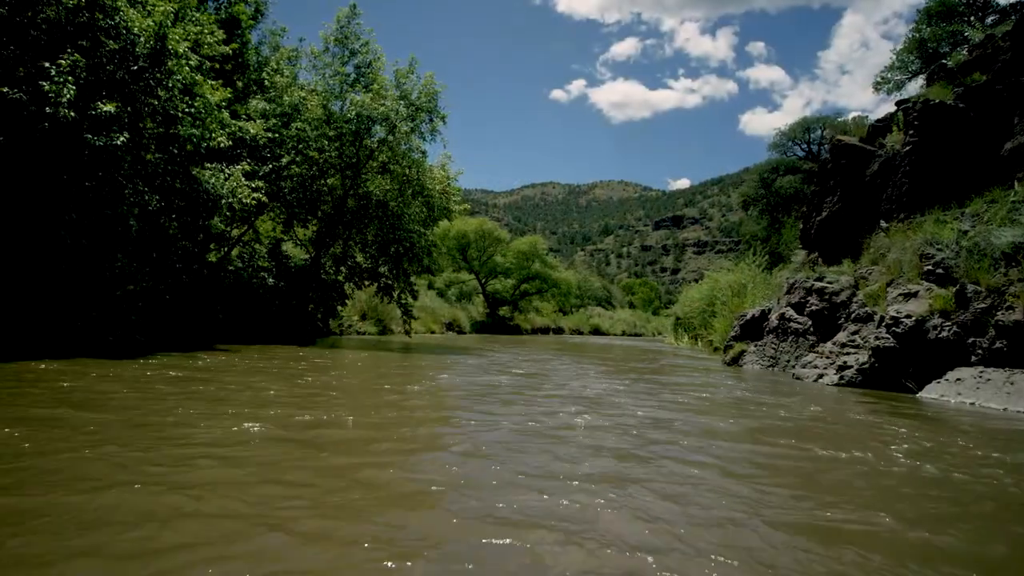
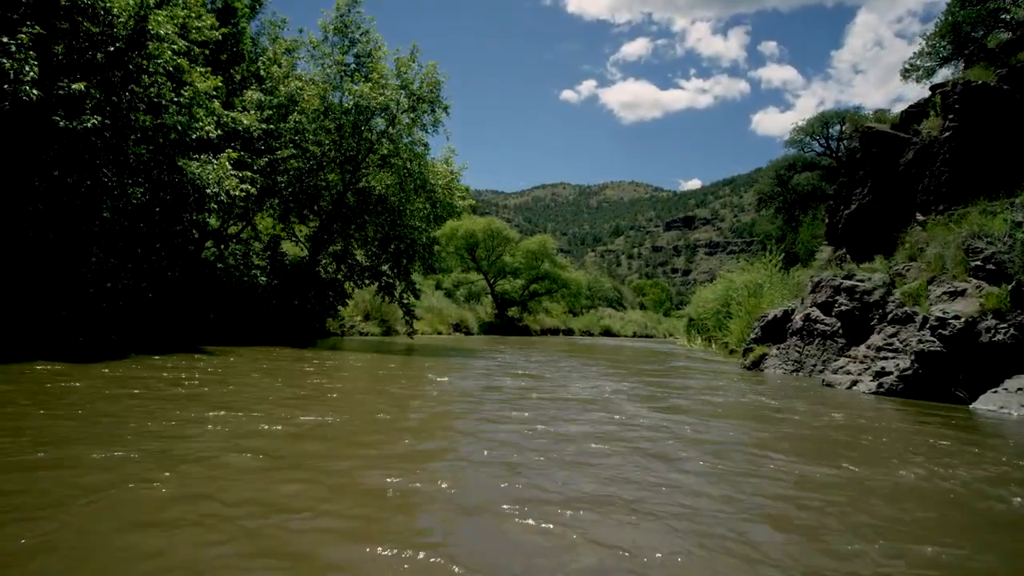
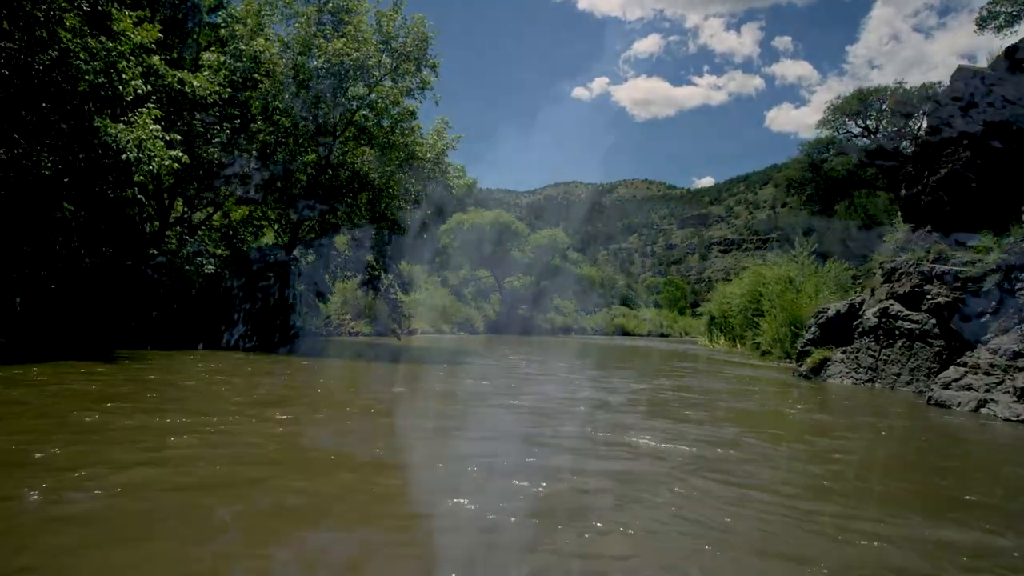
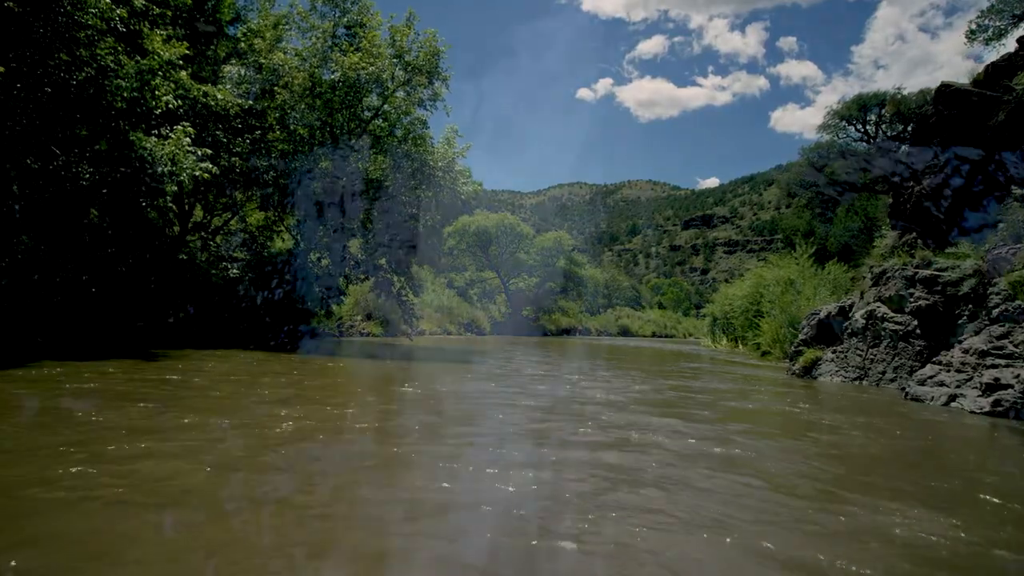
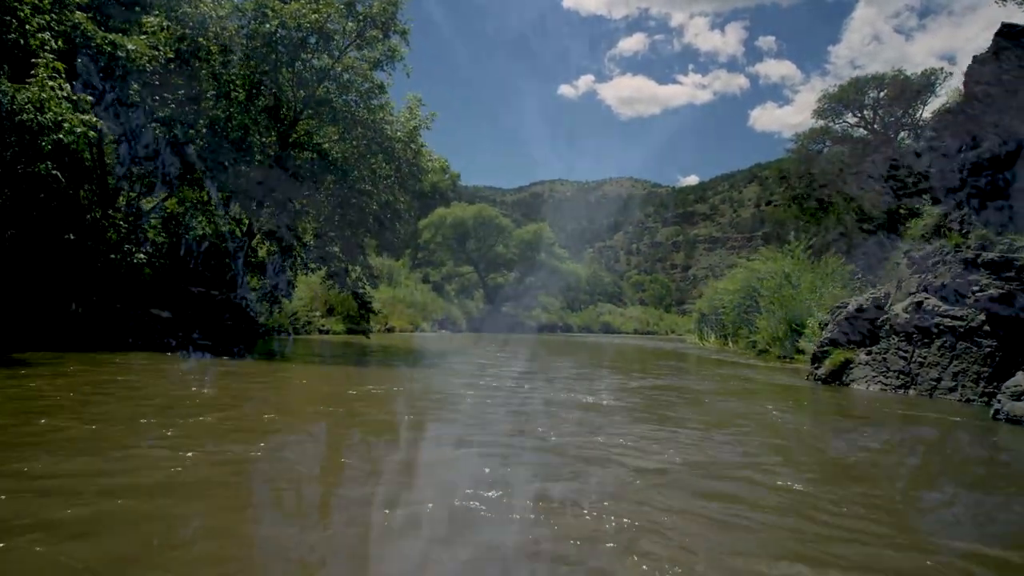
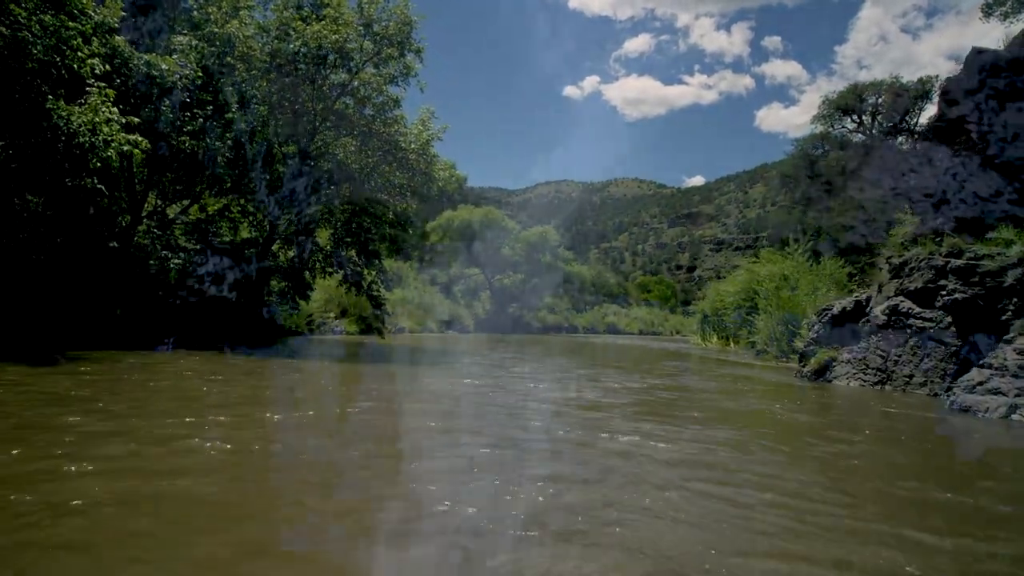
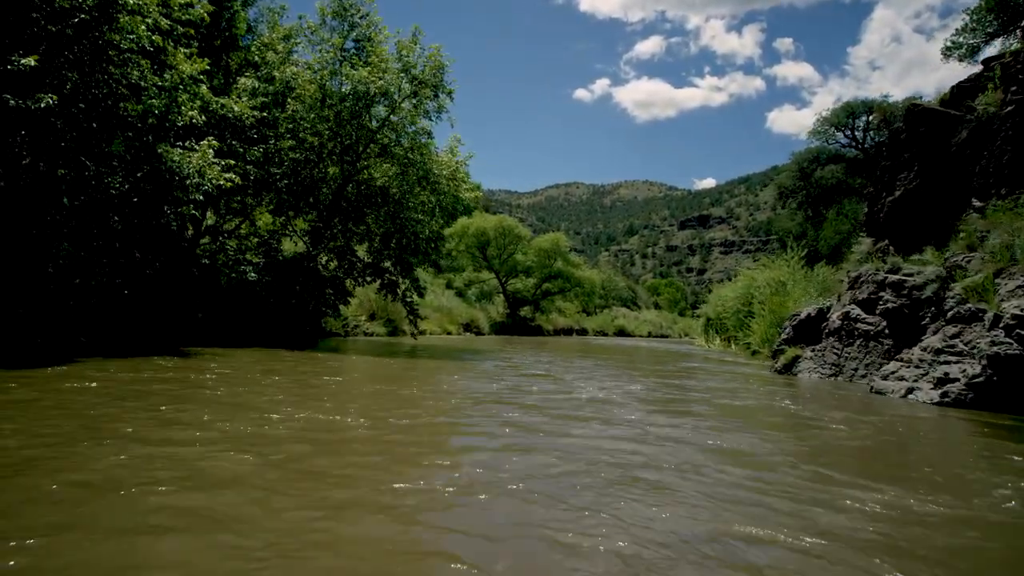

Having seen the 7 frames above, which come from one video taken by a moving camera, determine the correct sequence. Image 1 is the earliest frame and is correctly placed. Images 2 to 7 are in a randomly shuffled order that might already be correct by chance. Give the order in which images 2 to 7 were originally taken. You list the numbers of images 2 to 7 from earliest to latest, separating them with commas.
2, 7, 4, 3, 6, 5
